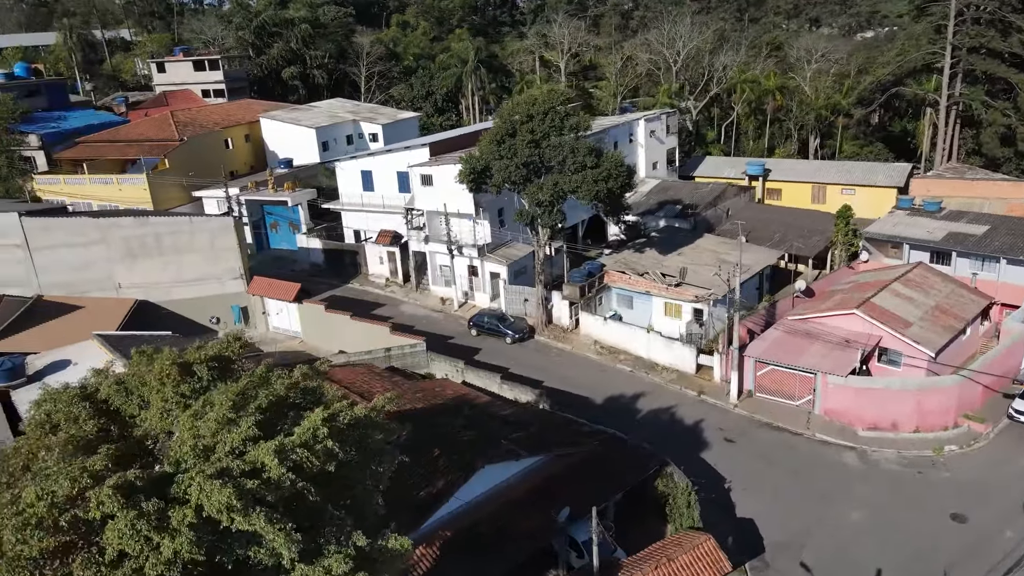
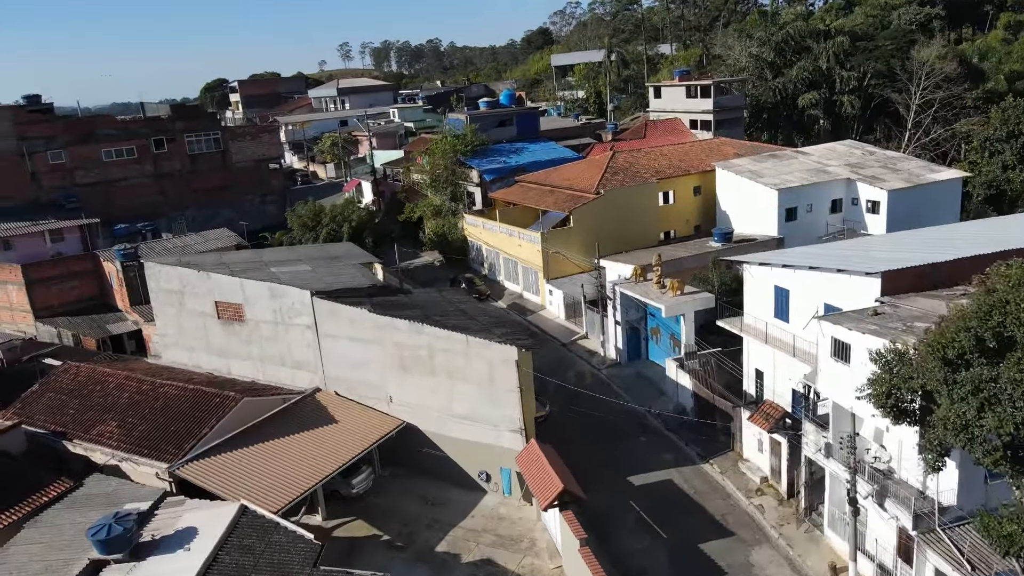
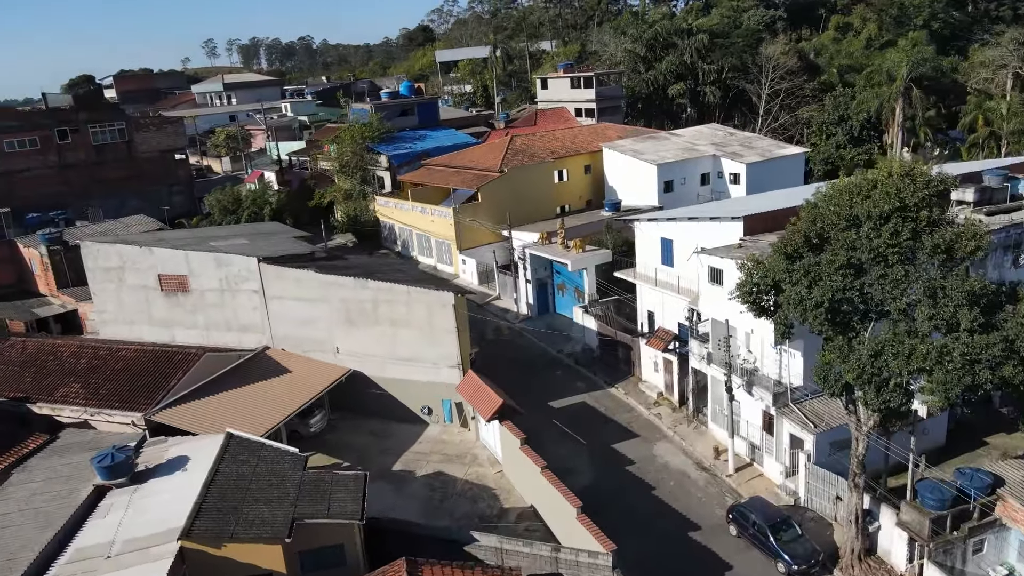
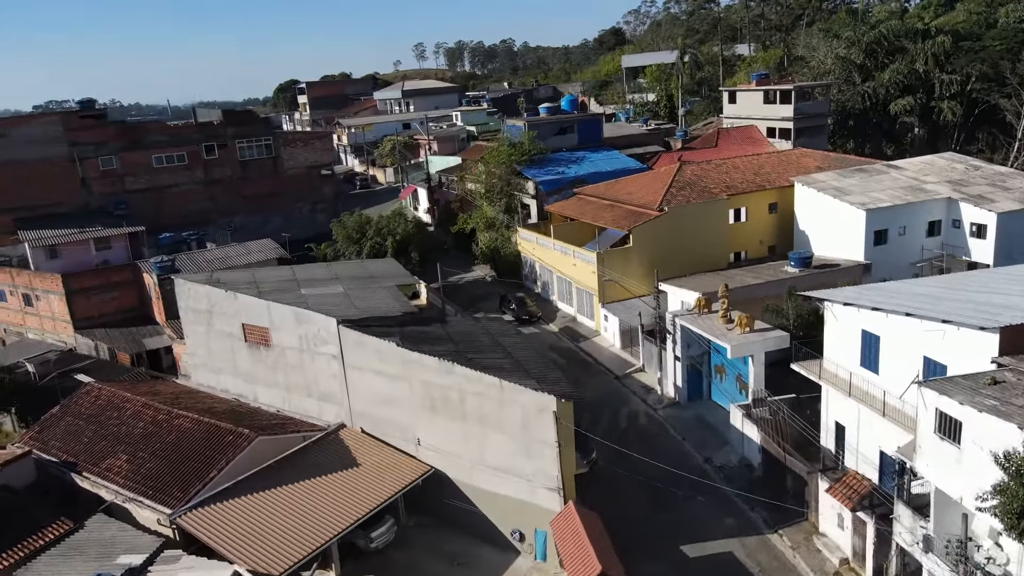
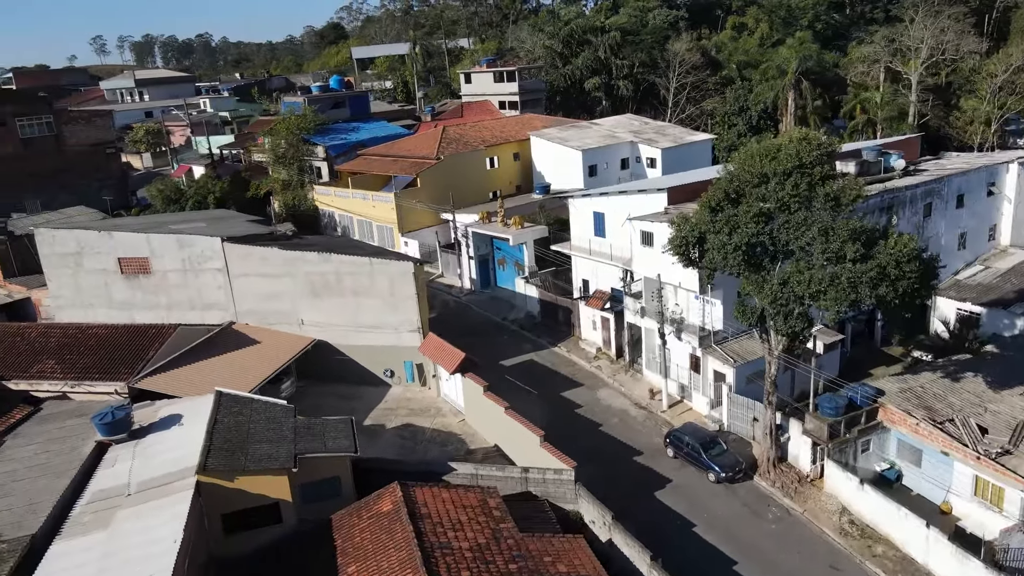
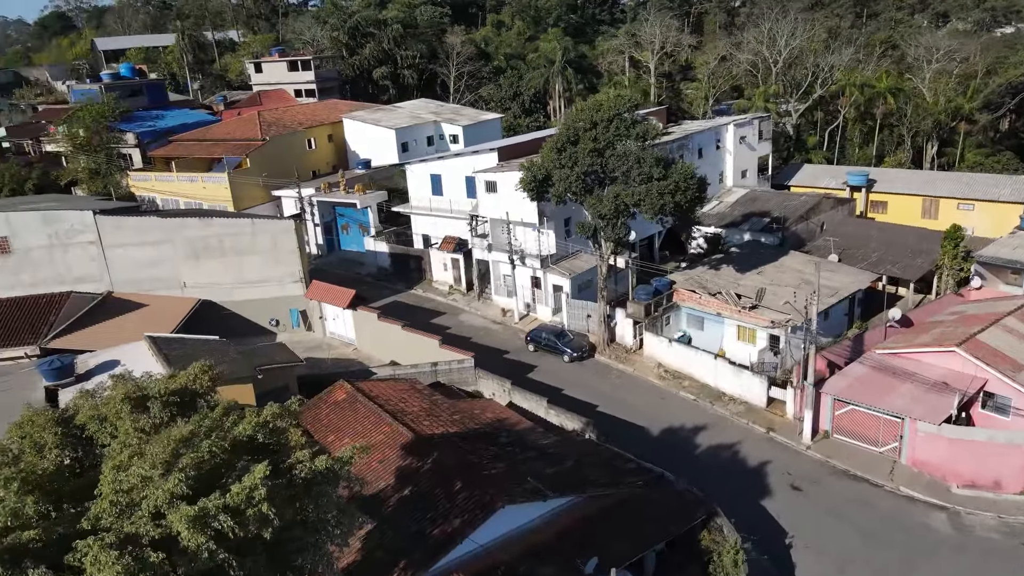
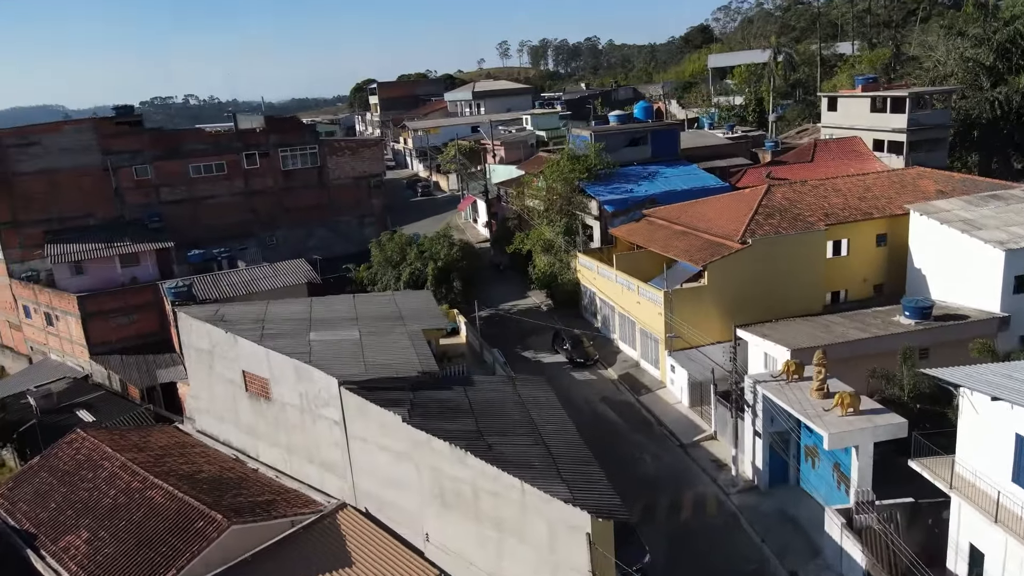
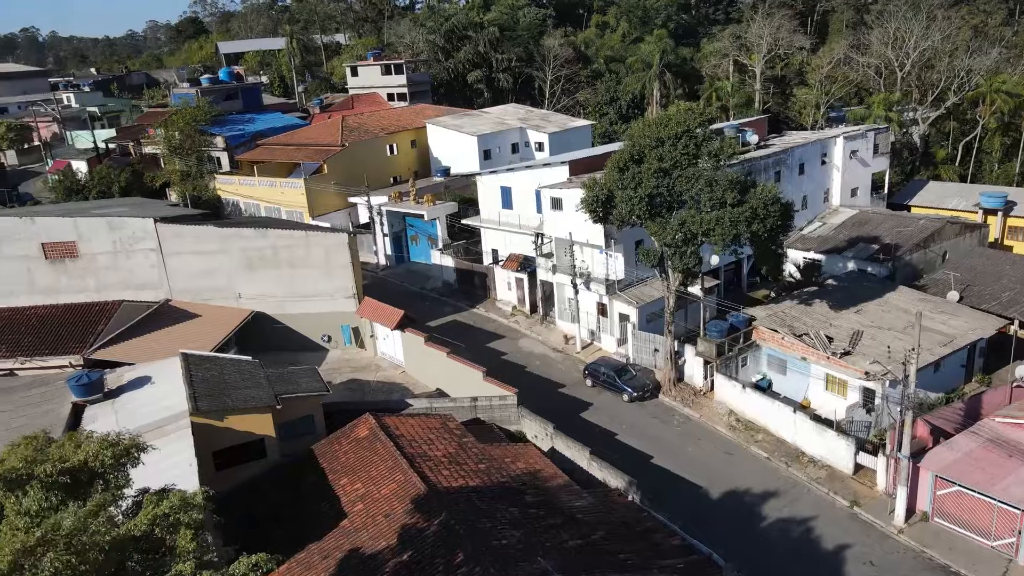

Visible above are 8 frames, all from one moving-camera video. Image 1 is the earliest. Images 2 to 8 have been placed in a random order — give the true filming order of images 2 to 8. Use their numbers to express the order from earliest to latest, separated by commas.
6, 8, 5, 3, 2, 4, 7
